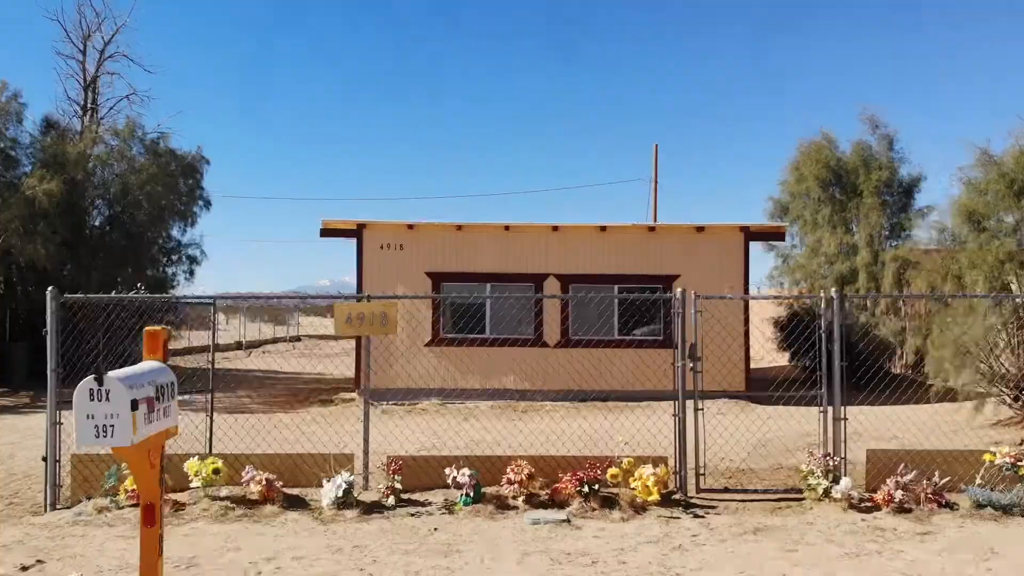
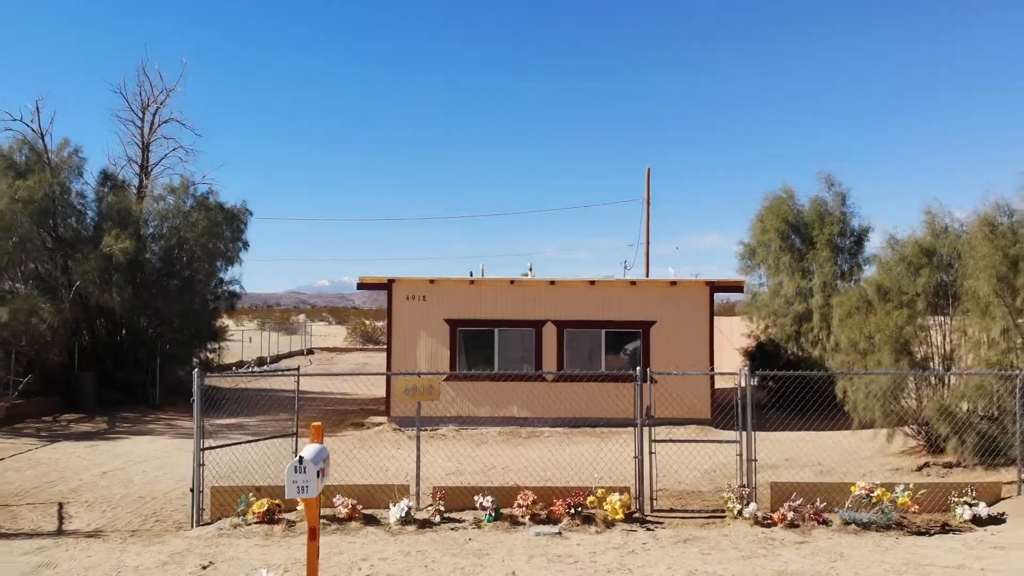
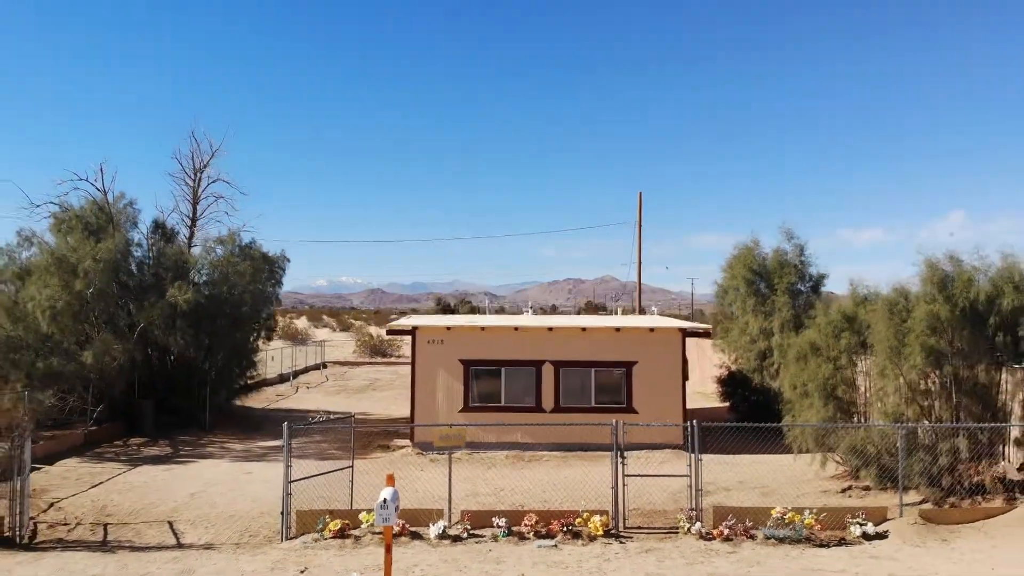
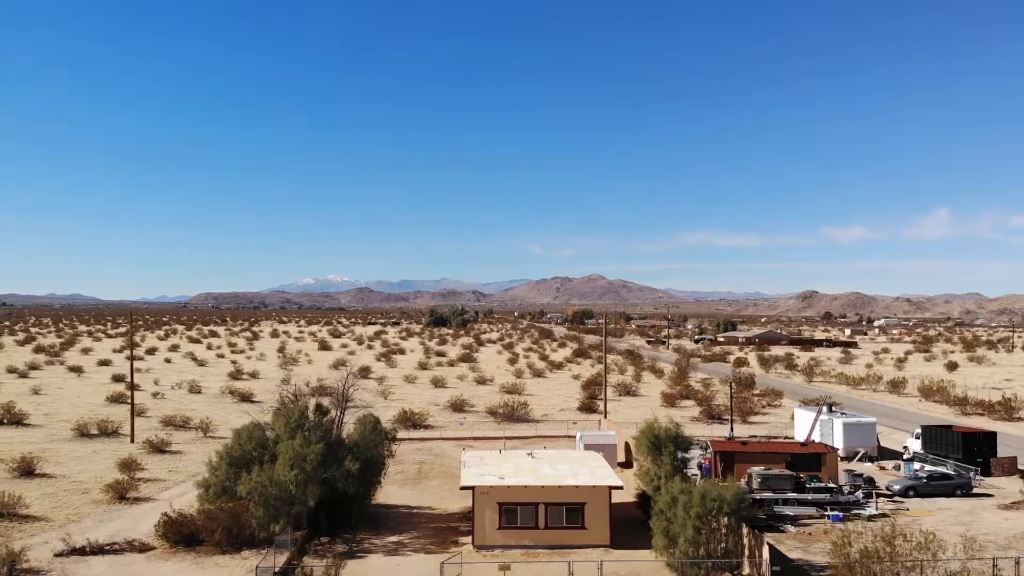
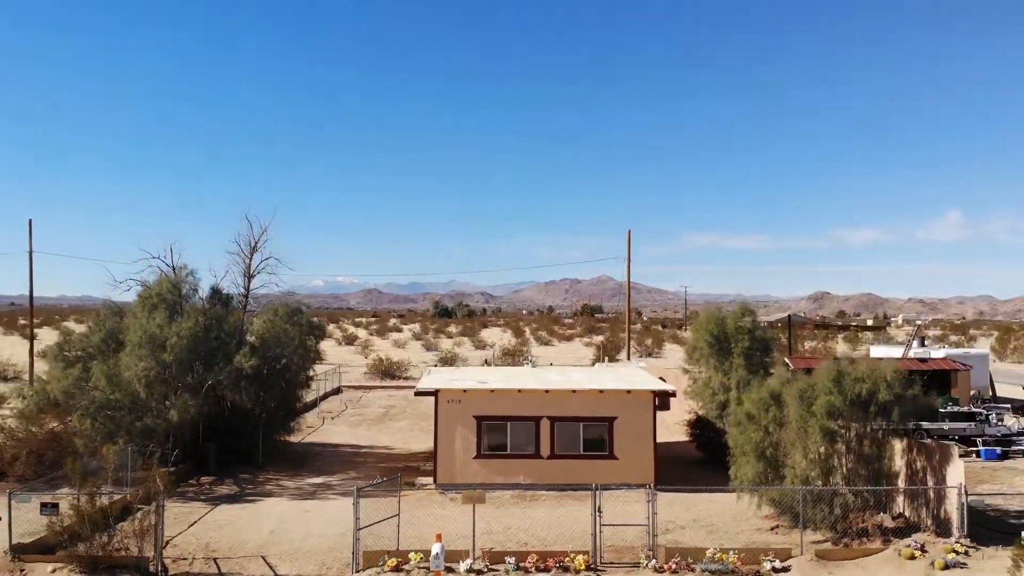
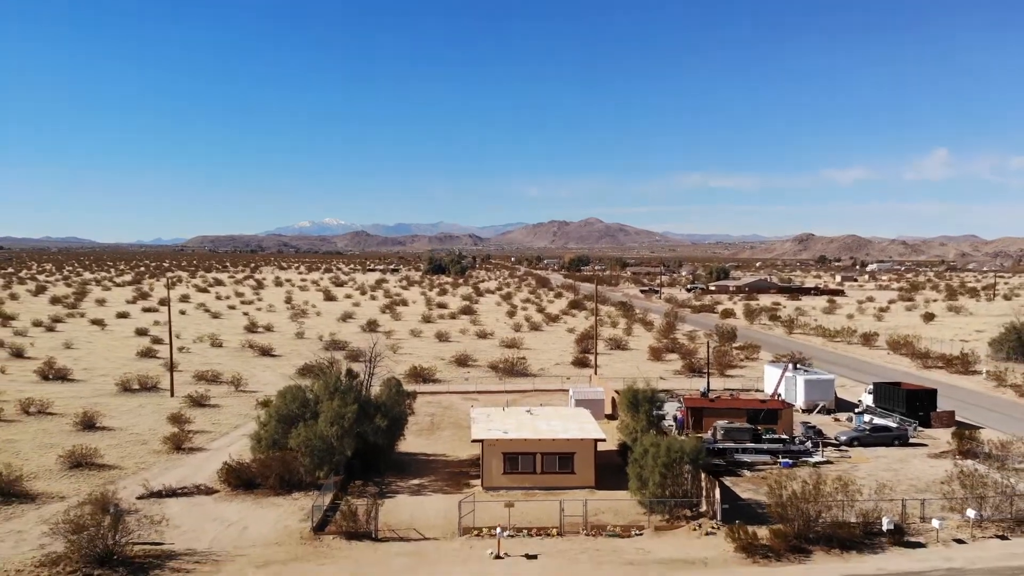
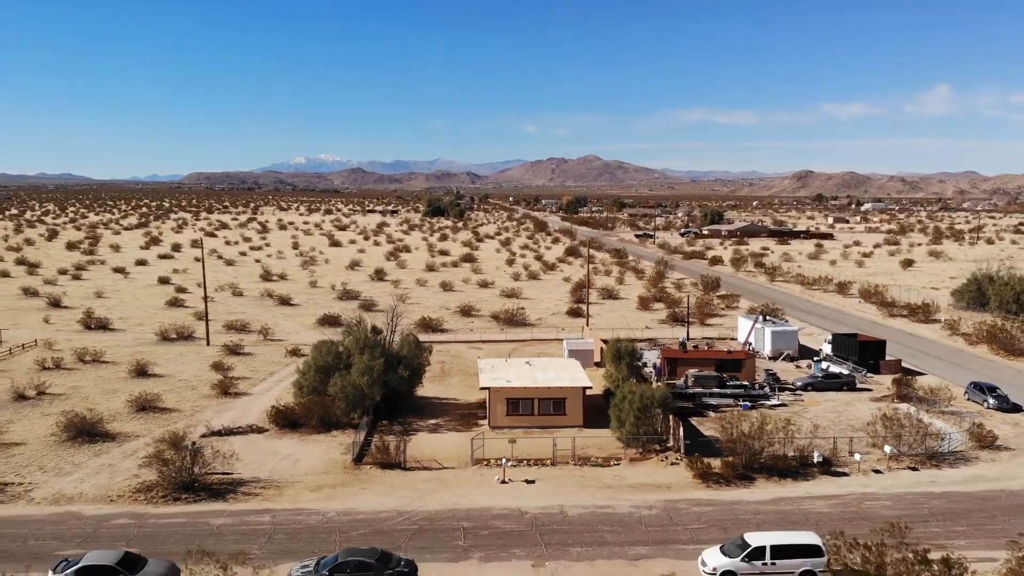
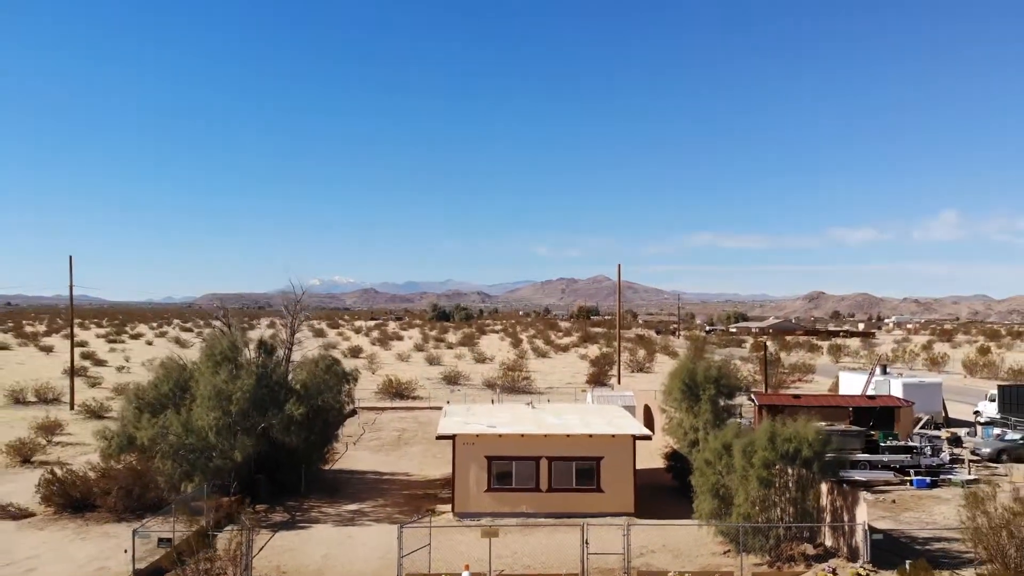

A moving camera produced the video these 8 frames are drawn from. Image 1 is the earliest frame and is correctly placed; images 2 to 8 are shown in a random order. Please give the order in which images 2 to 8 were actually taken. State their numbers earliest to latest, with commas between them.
2, 3, 5, 8, 4, 6, 7
